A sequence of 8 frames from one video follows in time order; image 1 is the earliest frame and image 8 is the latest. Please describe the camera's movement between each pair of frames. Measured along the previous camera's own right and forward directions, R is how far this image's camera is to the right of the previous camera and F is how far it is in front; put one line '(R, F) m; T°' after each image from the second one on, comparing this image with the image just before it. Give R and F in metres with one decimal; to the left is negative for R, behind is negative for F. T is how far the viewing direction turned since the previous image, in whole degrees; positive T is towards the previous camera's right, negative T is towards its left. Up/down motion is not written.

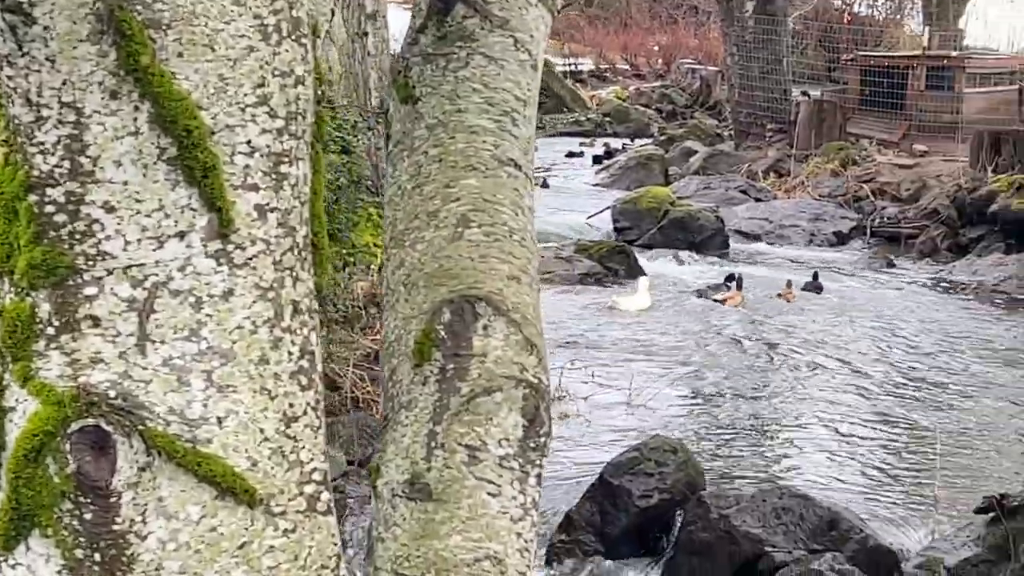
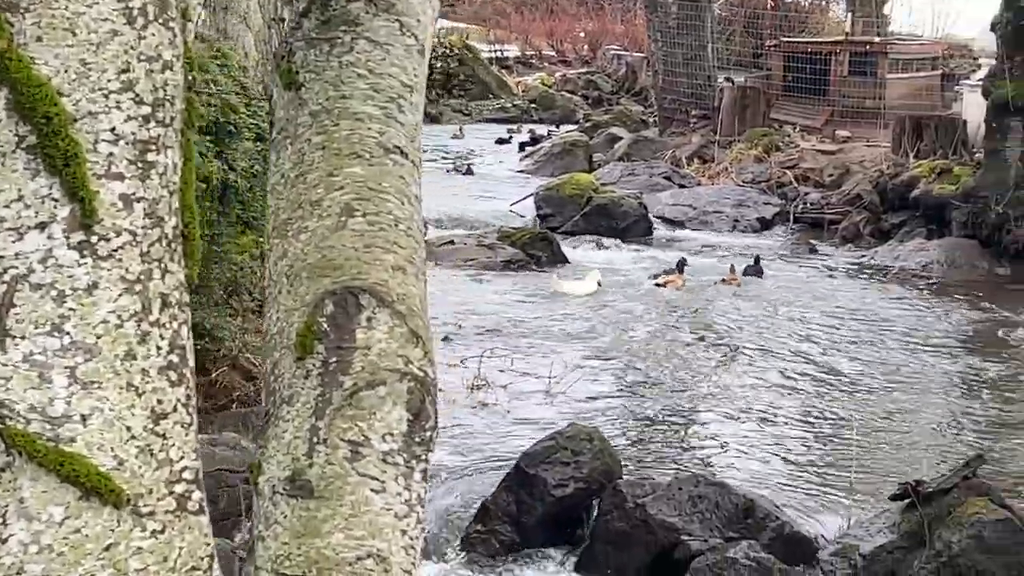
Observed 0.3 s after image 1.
(+0.1, +0.1) m; +2°
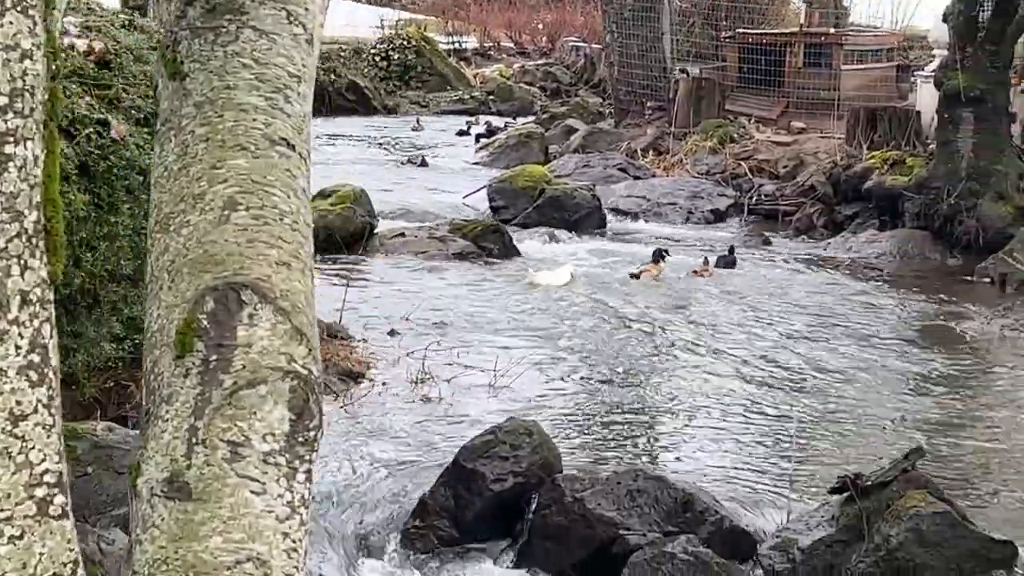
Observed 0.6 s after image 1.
(+0.1, +0.1) m; +1°
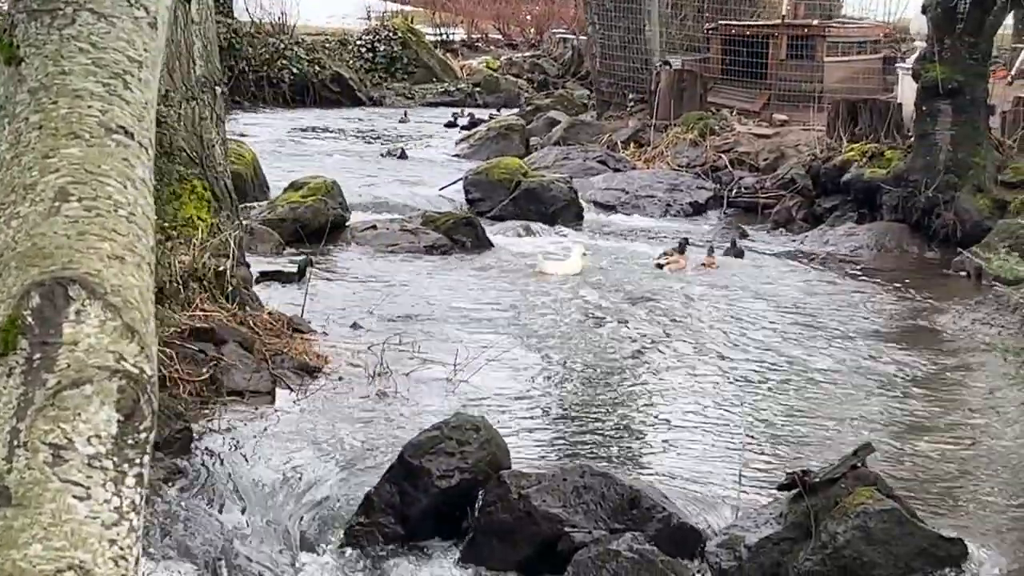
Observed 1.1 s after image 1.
(+0.2, +0.1) m; 0°
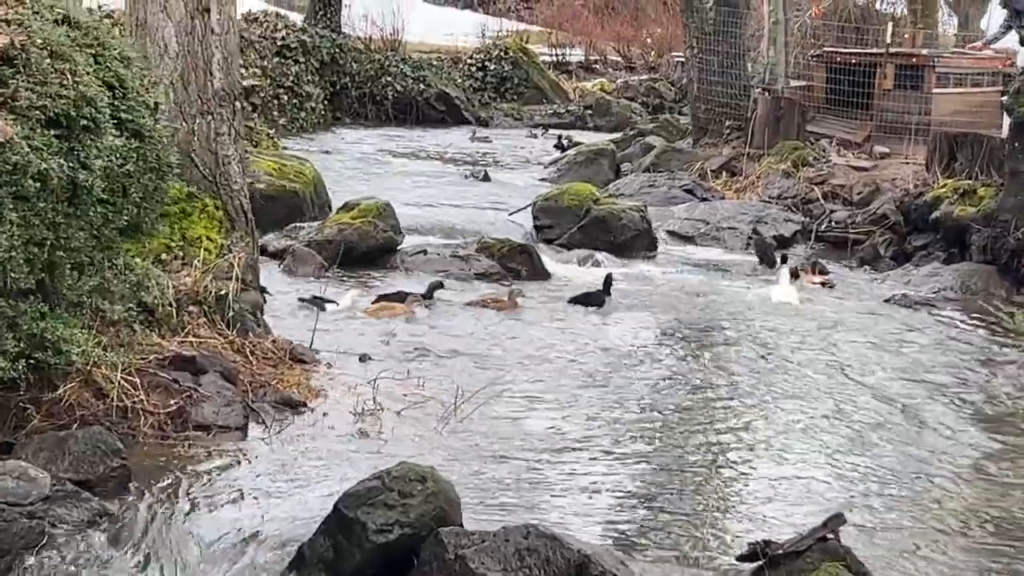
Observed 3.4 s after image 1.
(+0.6, +0.6) m; -4°
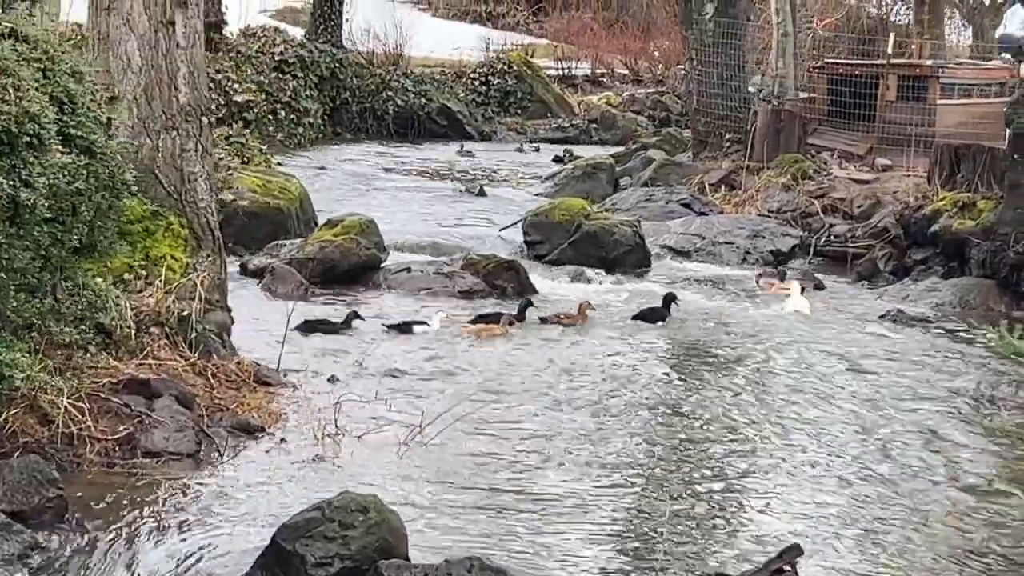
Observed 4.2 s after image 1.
(+0.2, +0.3) m; -1°
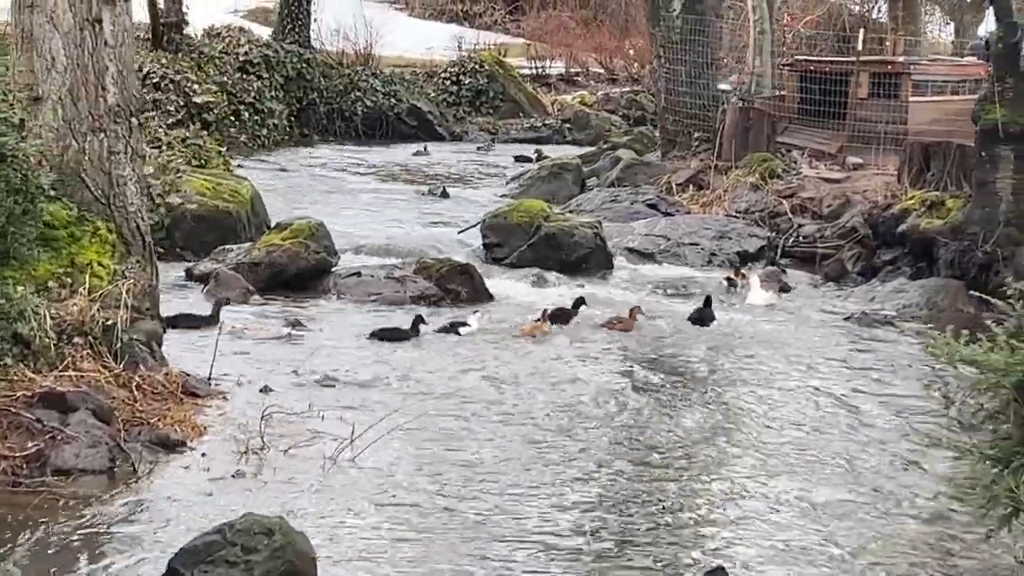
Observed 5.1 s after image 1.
(+0.2, +0.3) m; 0°
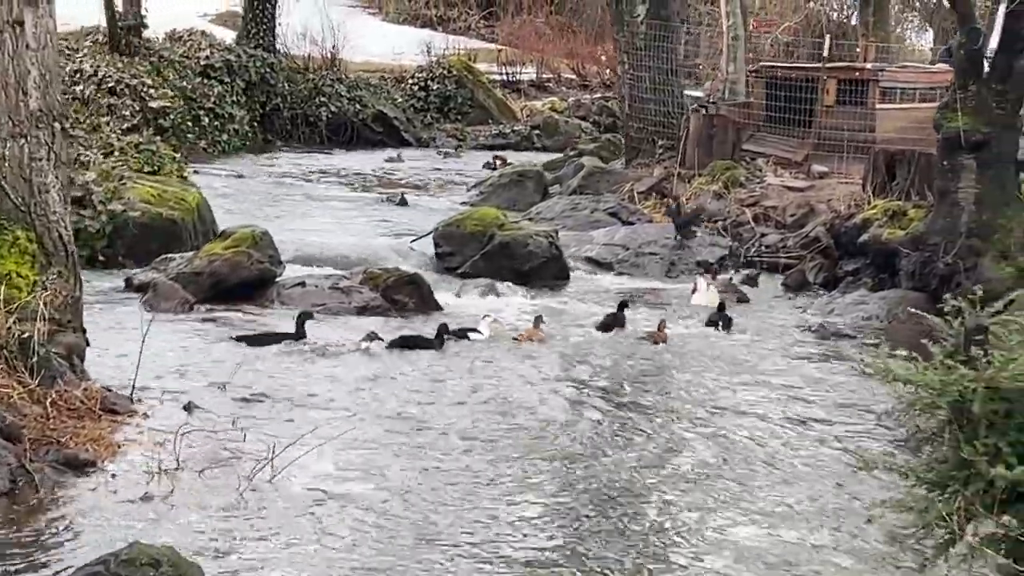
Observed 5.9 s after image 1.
(+0.2, +0.3) m; 0°
